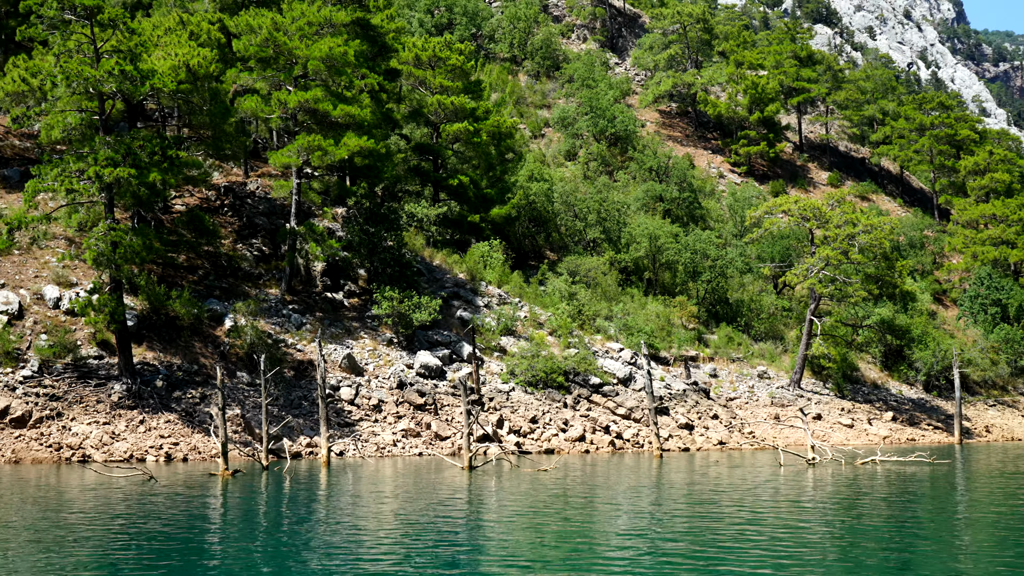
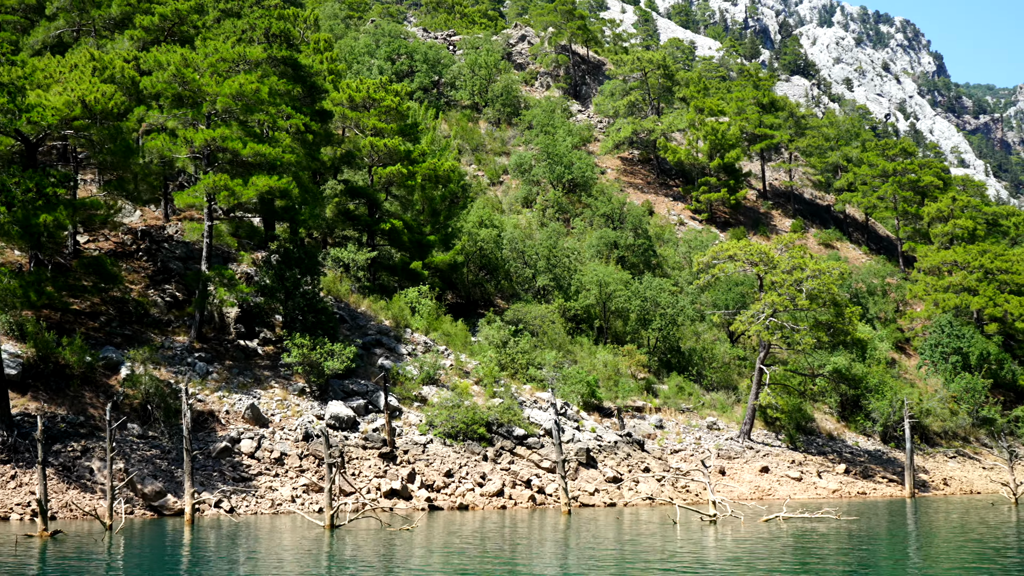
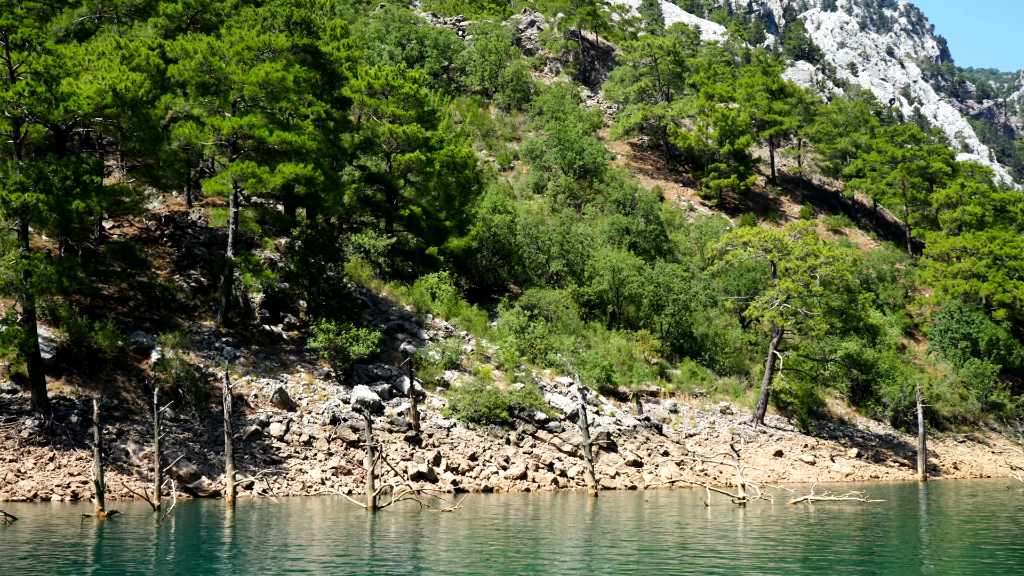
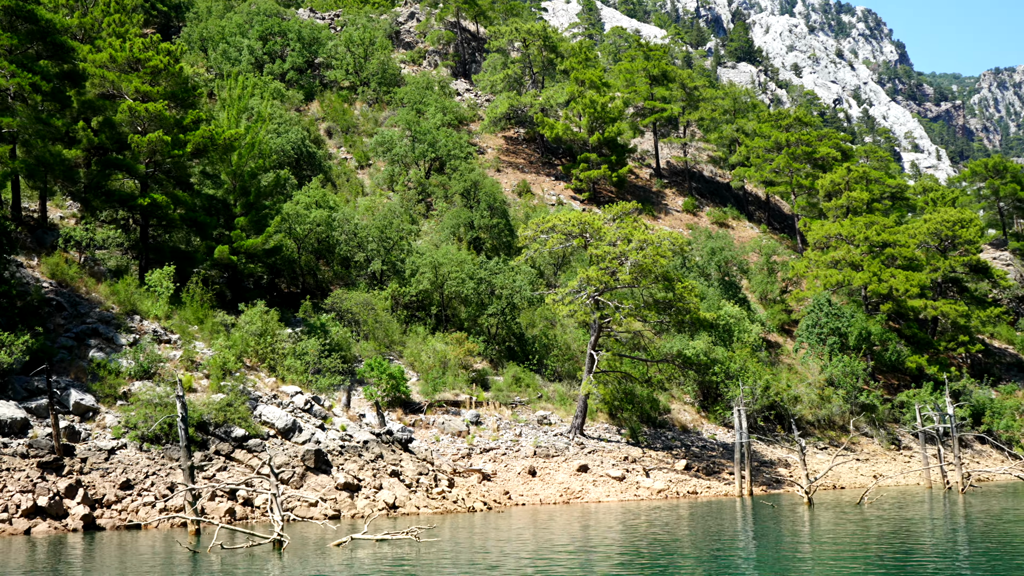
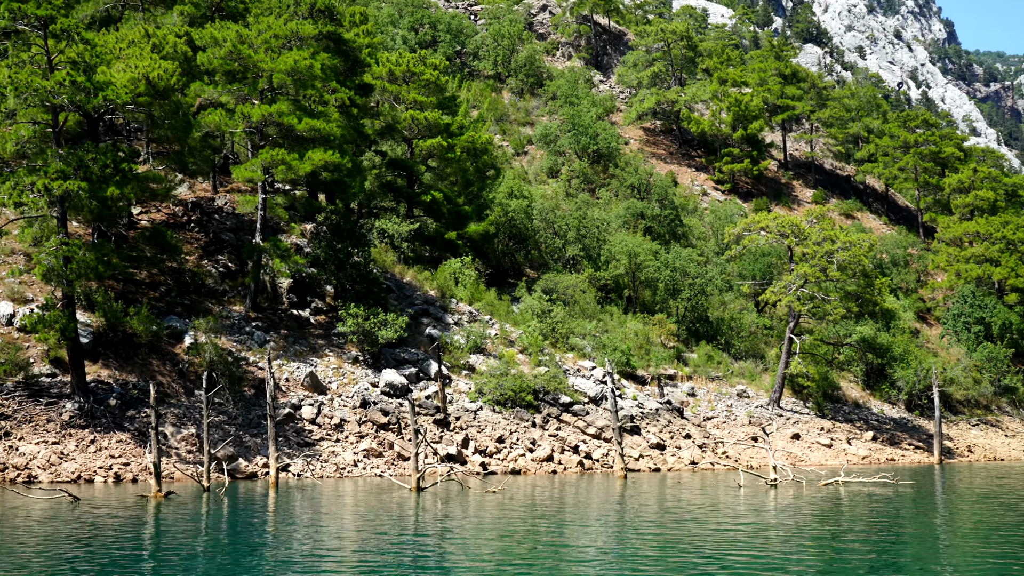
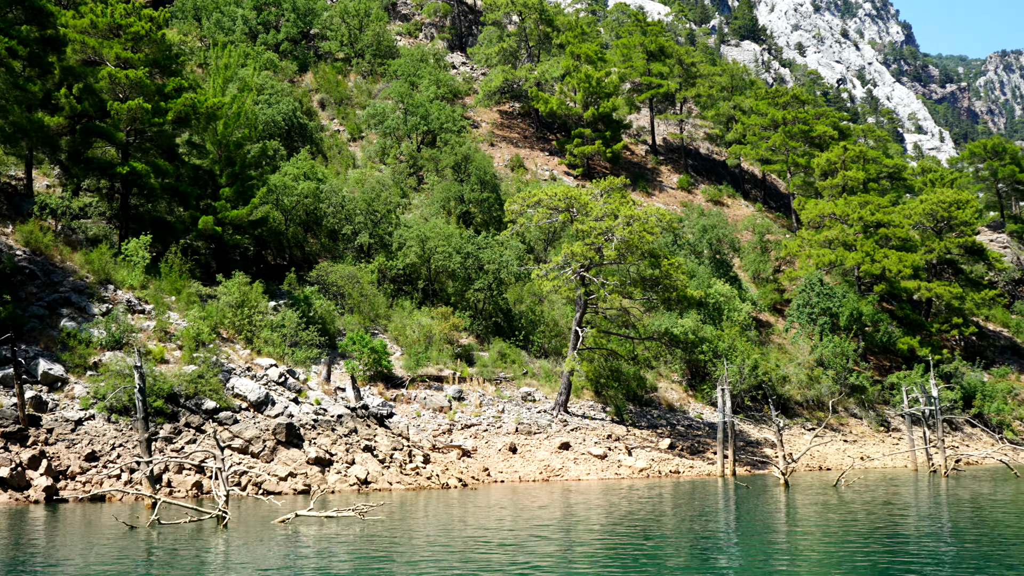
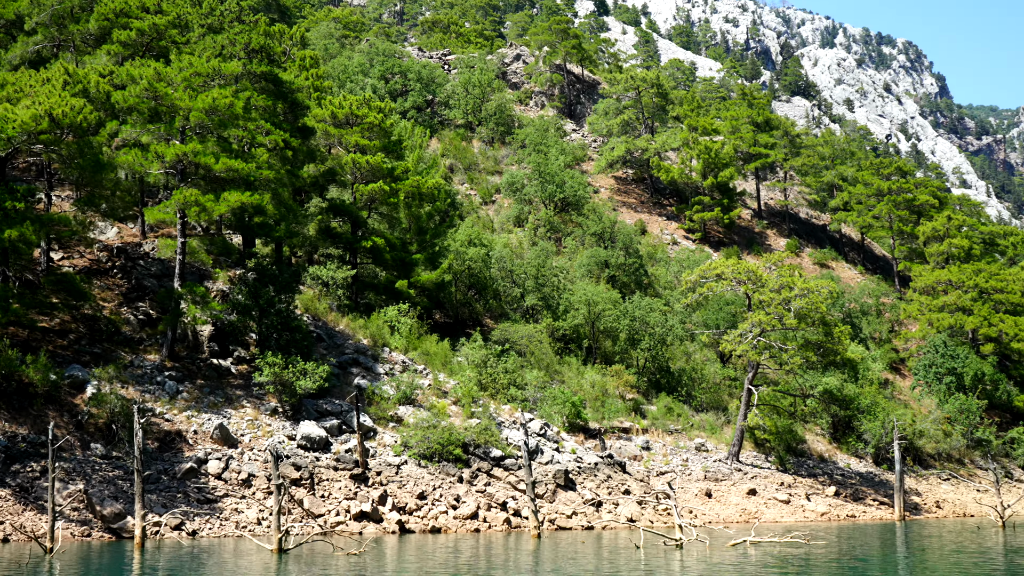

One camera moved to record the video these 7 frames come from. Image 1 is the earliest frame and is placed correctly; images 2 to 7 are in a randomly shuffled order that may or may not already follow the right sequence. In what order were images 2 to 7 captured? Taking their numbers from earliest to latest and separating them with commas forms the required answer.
5, 3, 2, 7, 4, 6
